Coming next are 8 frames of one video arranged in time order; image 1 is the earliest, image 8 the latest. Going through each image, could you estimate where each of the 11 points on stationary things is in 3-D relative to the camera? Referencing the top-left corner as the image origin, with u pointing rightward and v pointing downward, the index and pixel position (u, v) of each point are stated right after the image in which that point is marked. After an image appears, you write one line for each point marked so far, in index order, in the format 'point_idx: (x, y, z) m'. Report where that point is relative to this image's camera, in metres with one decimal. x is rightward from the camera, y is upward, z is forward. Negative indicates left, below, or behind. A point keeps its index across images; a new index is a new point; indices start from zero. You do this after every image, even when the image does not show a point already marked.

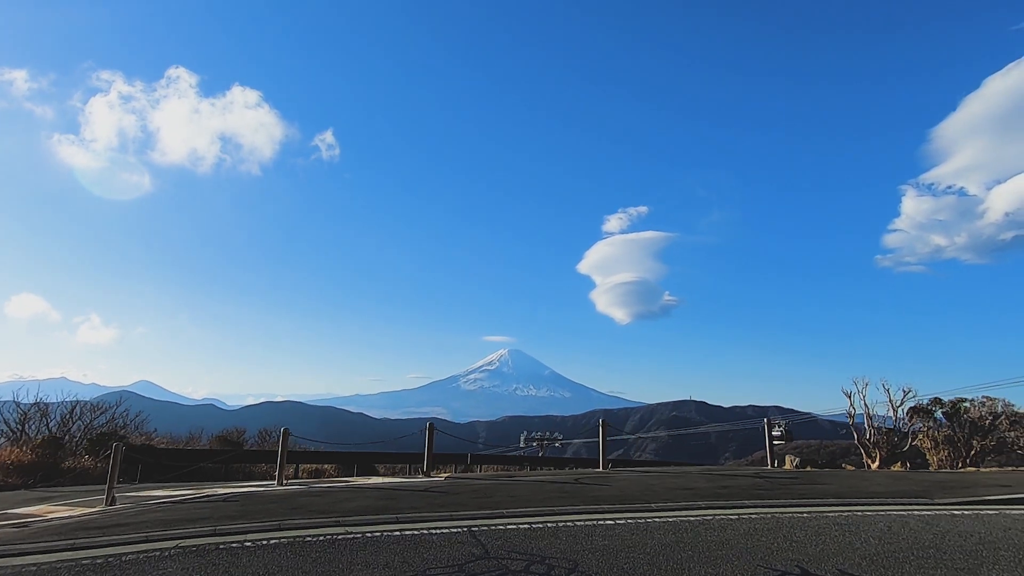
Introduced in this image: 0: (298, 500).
0: (-3.5, -3.4, +10.7) m
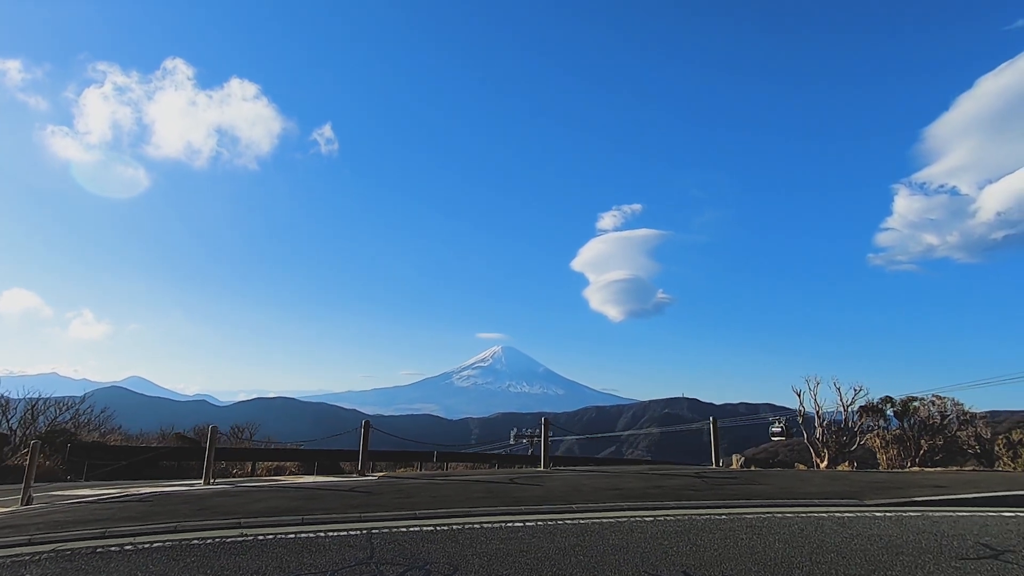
0: (-4.7, -3.3, +10.4) m
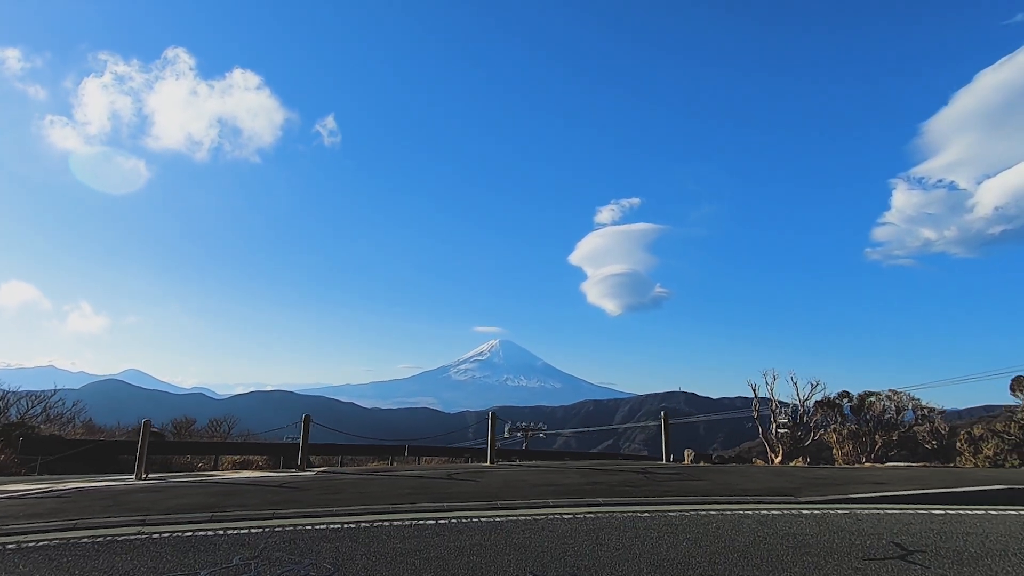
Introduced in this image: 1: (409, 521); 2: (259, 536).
0: (-5.8, -3.2, +10.2) m
1: (-1.3, -2.9, +8.1) m
2: (-2.8, -2.8, +7.5) m
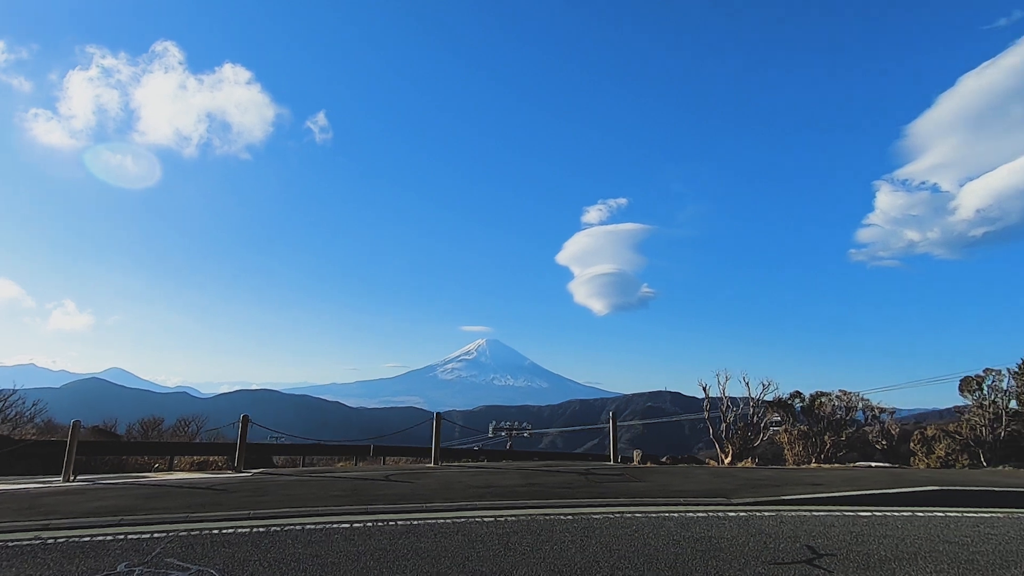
0: (-6.9, -3.1, +9.9) m
1: (-2.3, -2.8, +7.9) m
2: (-3.8, -2.8, +7.2) m
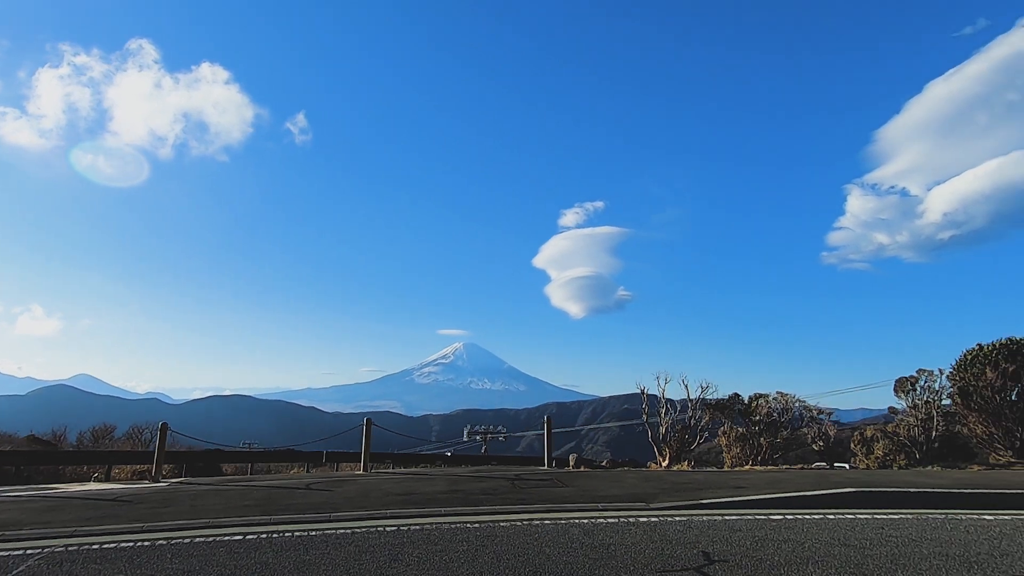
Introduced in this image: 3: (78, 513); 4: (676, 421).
0: (-8.1, -3.2, +9.4) m
1: (-3.5, -2.9, +7.6) m
2: (-5.0, -2.8, +6.9) m
3: (-6.0, -3.1, +9.2) m
4: (+3.7, -3.0, +15.0) m
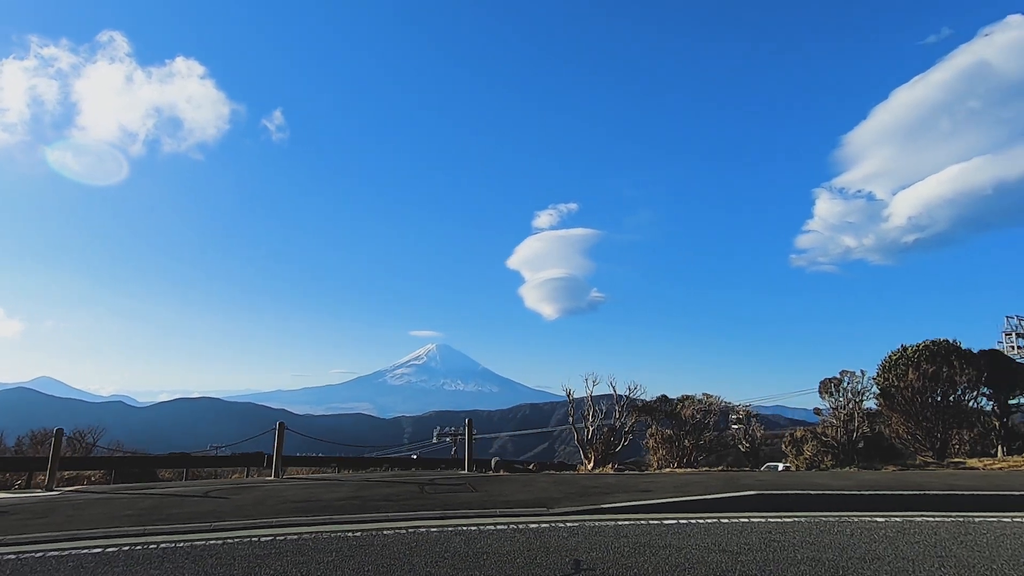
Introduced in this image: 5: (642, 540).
0: (-9.6, -3.2, +8.9) m
1: (-4.9, -2.9, +7.2) m
2: (-6.4, -2.8, +6.4) m
3: (-7.5, -3.1, +8.7) m
4: (+2.0, -3.0, +14.9) m
5: (+1.5, -2.9, +7.8) m
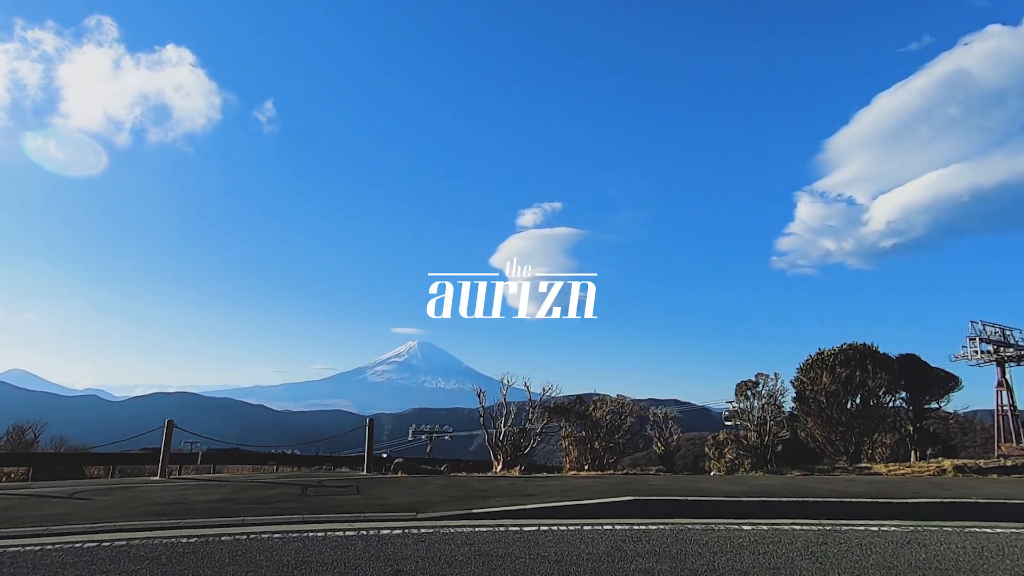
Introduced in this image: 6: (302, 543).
0: (-11.4, -3.0, +8.3) m
1: (-6.7, -2.7, +6.7) m
2: (-8.2, -2.6, +5.9) m
3: (-9.3, -3.0, +8.2) m
4: (+0.1, -3.0, +14.6) m
5: (-0.3, -2.9, +7.5) m
6: (-2.4, -2.9, +7.6) m
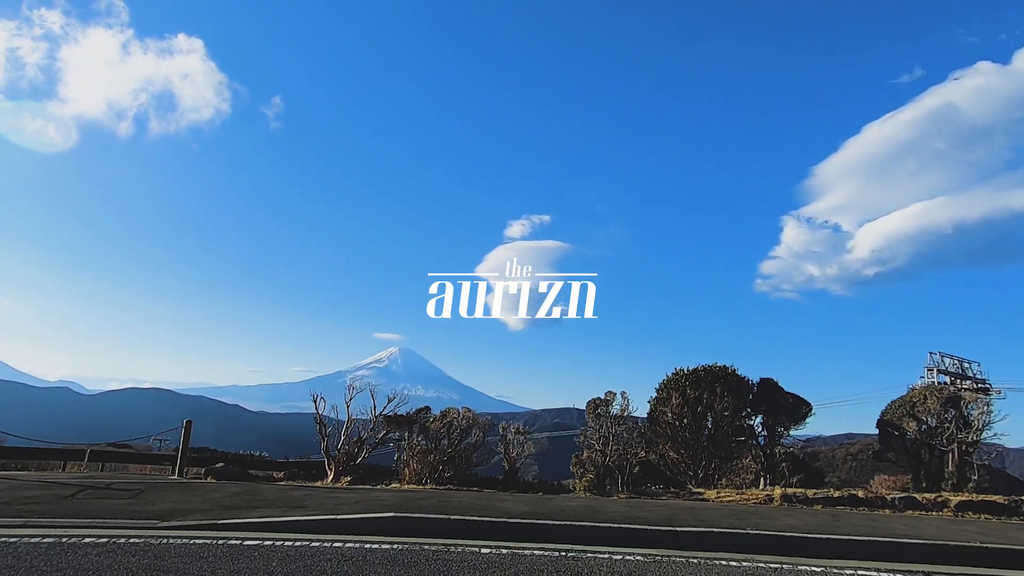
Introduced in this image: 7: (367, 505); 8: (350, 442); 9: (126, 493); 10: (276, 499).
0: (-14.7, -2.4, +7.6) m
1: (-10.0, -2.4, +6.2) m
2: (-11.4, -2.2, +5.3) m
3: (-12.6, -2.5, +7.6) m
4: (-3.4, -3.1, +14.1) m
5: (-3.6, -2.9, +7.0) m
6: (-5.7, -2.8, +7.1) m
7: (-2.1, -3.3, +10.3) m
8: (-3.5, -3.2, +13.9) m
9: (-6.2, -3.3, +10.8) m
10: (-3.7, -3.3, +10.5) m
